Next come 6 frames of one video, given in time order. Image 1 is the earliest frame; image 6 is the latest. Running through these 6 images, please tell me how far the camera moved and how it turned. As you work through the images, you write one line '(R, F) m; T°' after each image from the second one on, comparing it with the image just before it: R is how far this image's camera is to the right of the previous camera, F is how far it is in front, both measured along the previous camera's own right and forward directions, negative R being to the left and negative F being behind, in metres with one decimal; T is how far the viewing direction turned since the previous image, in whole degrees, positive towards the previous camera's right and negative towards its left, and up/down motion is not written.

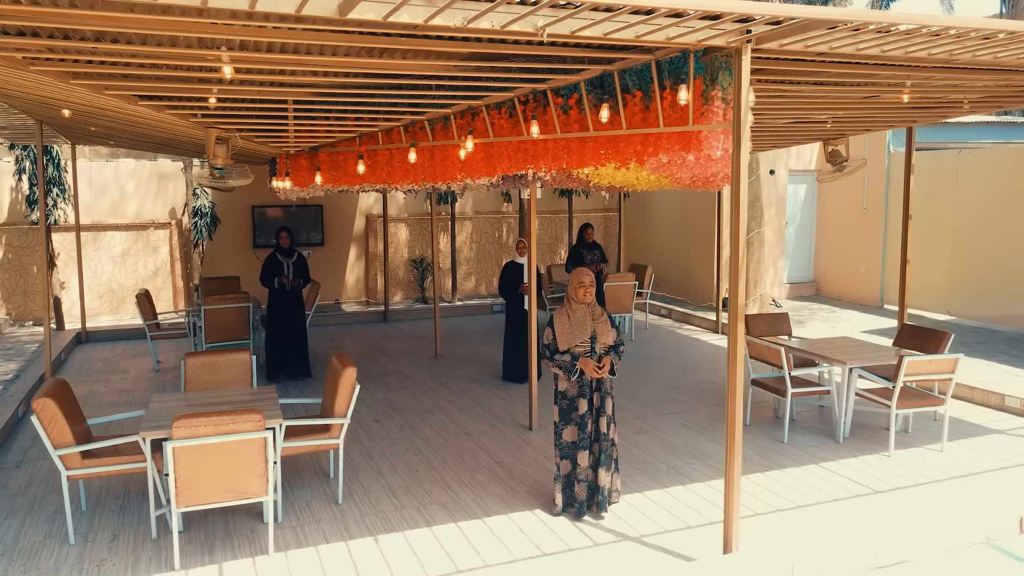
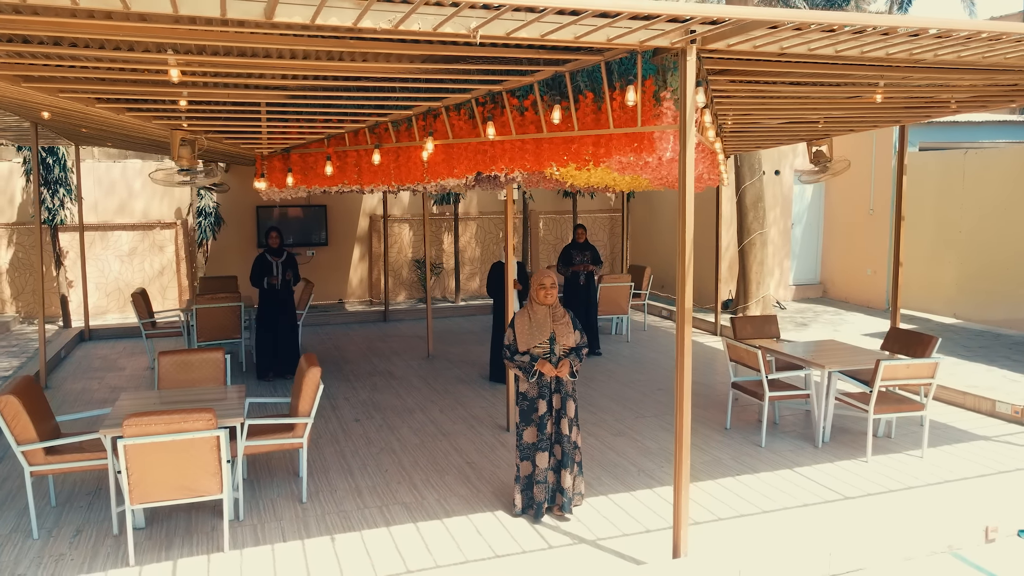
(+0.4, 0.0) m; -2°
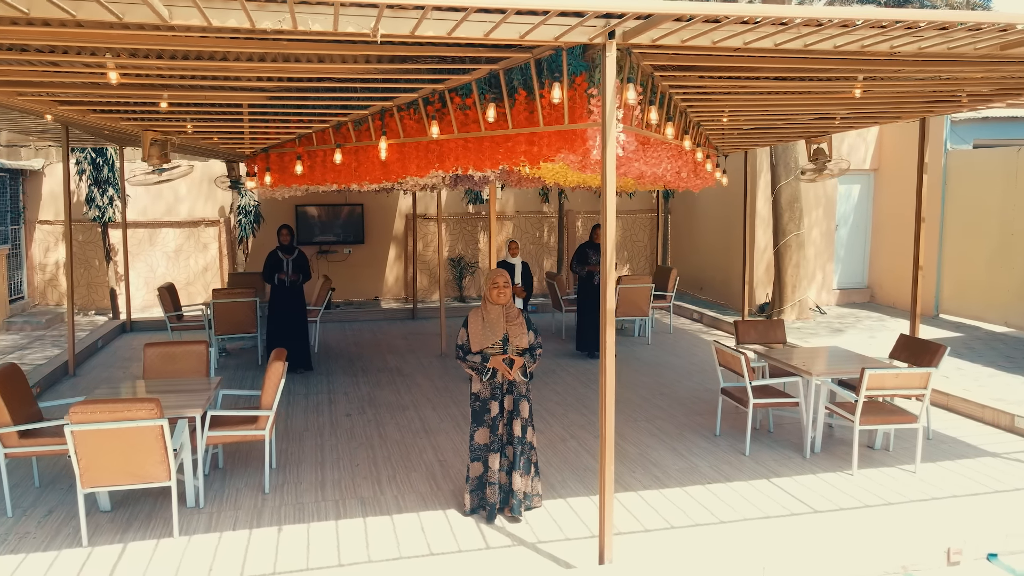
(+0.9, +0.1) m; -6°
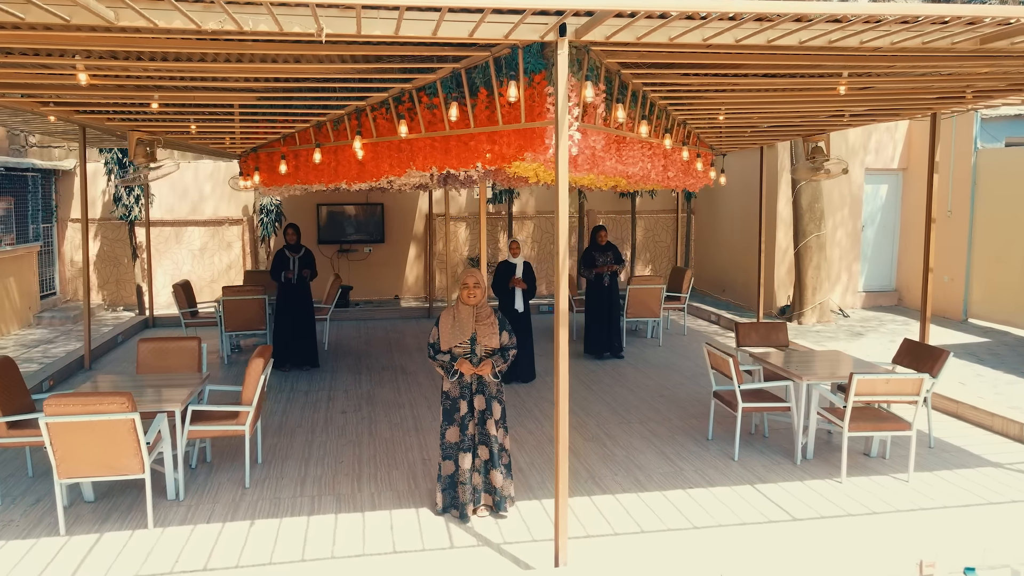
(+0.5, 0.0) m; -3°
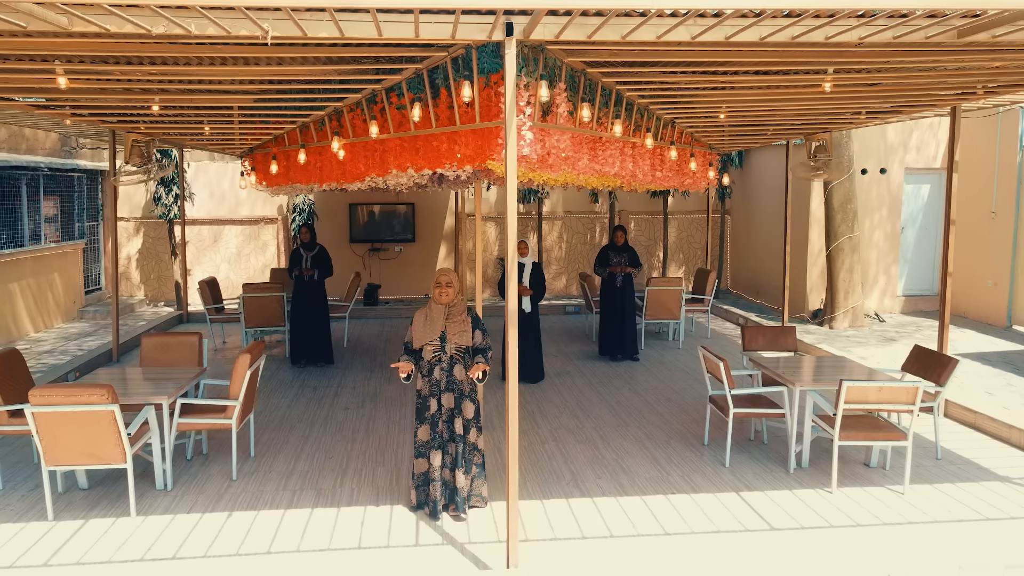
(+0.6, 0.0) m; -4°
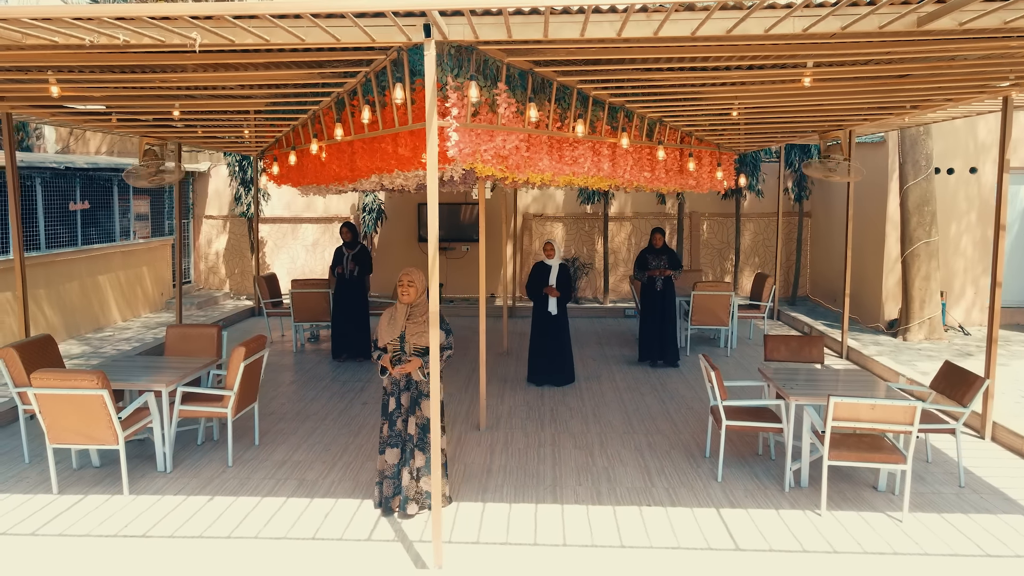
(+1.0, +0.1) m; -9°
